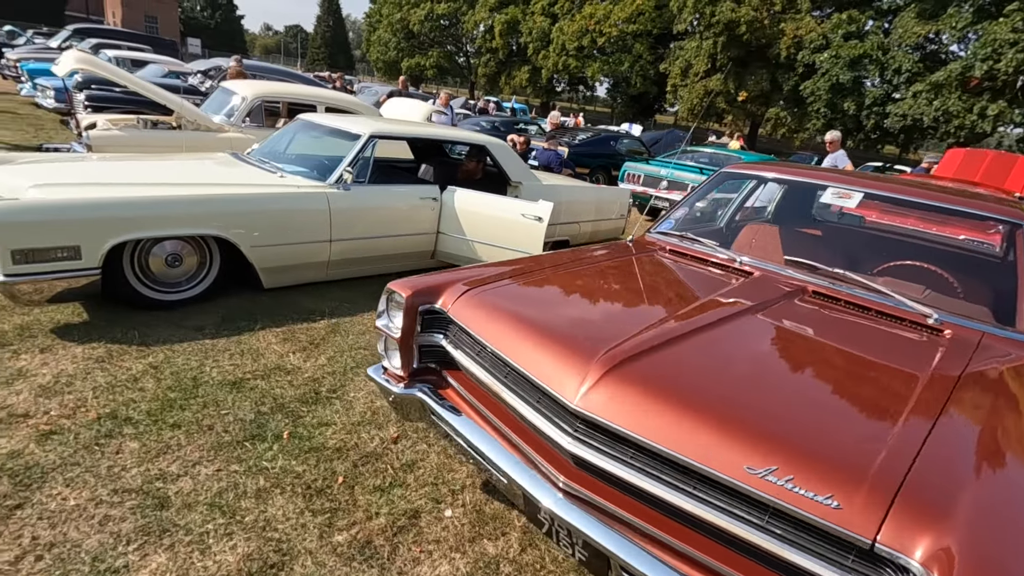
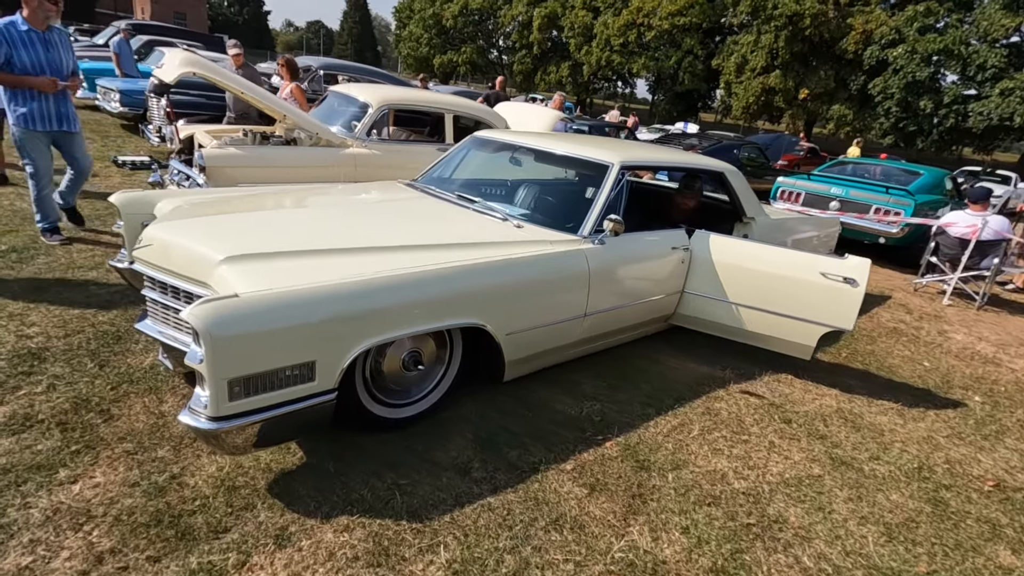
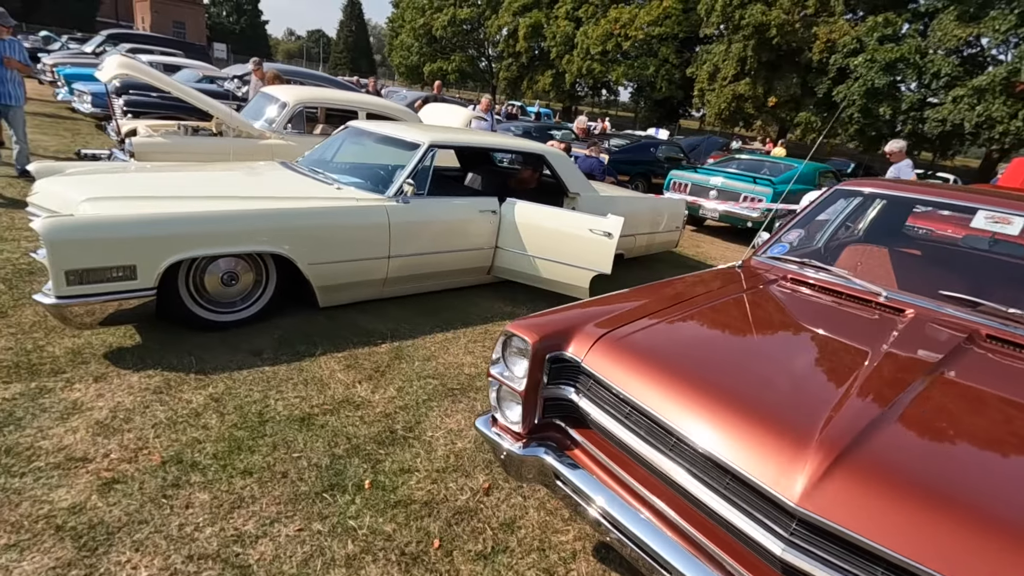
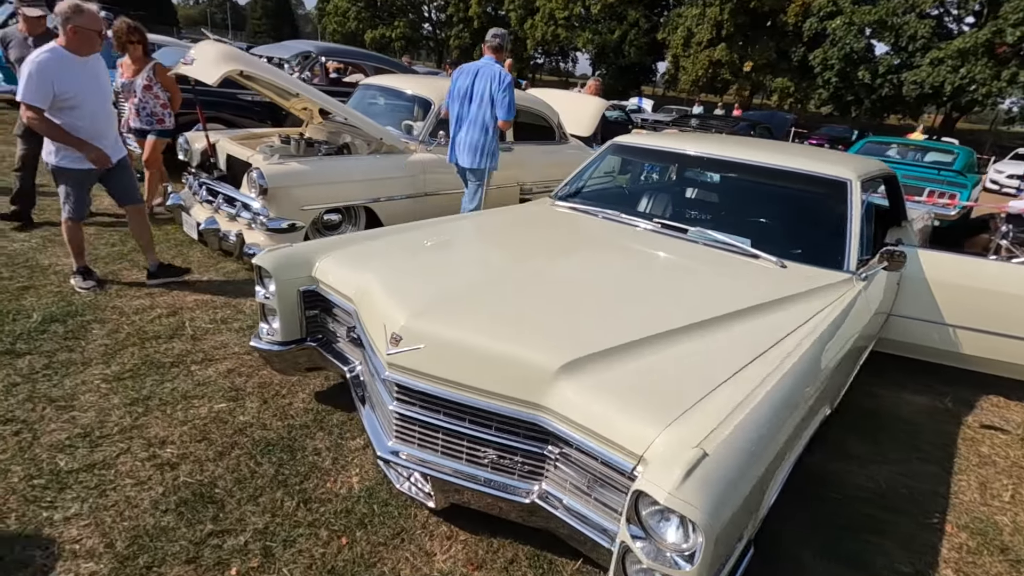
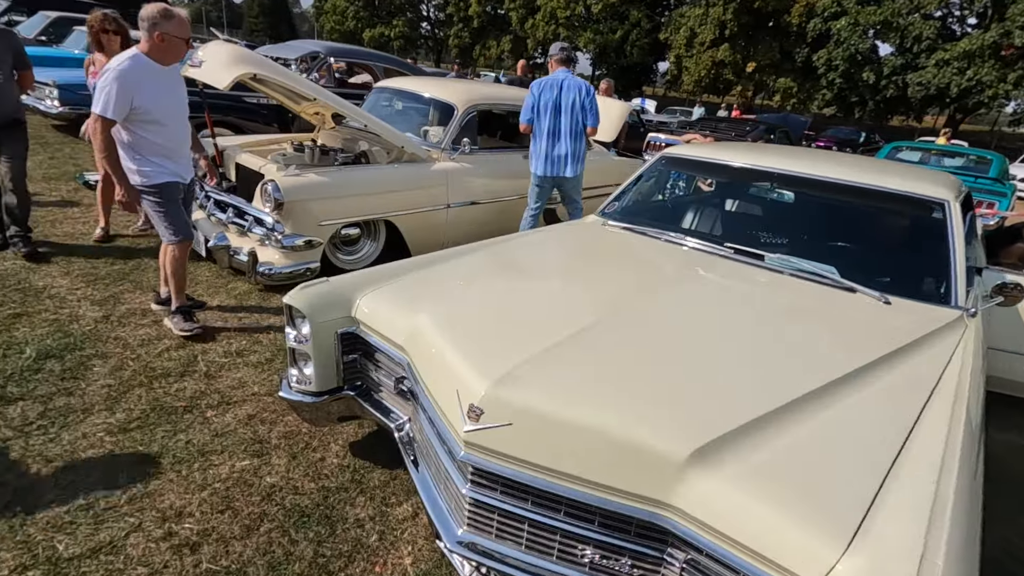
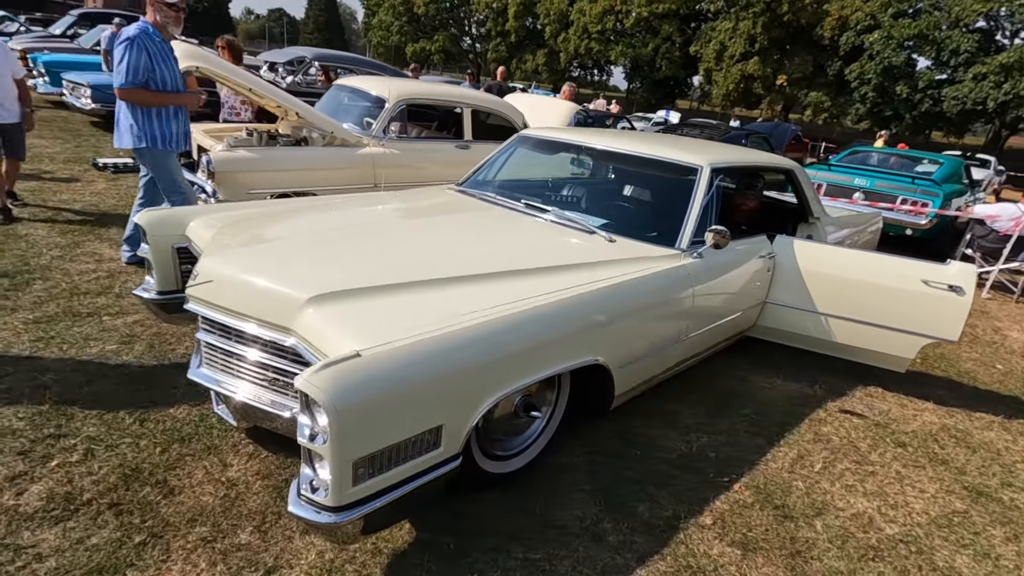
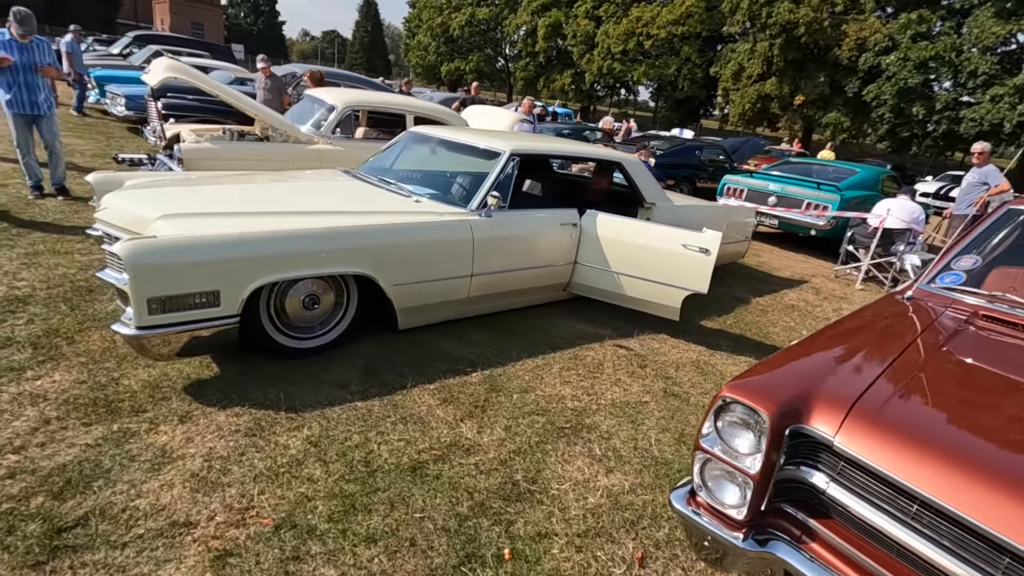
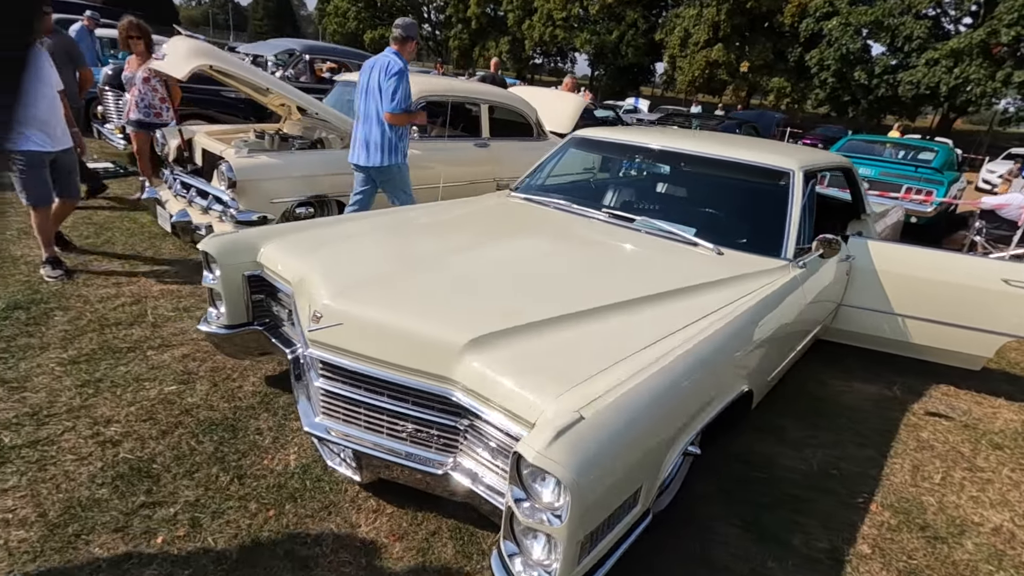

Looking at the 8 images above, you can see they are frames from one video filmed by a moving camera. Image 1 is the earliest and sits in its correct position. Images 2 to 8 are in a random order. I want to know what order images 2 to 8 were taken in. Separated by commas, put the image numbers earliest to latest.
3, 7, 2, 6, 8, 4, 5
